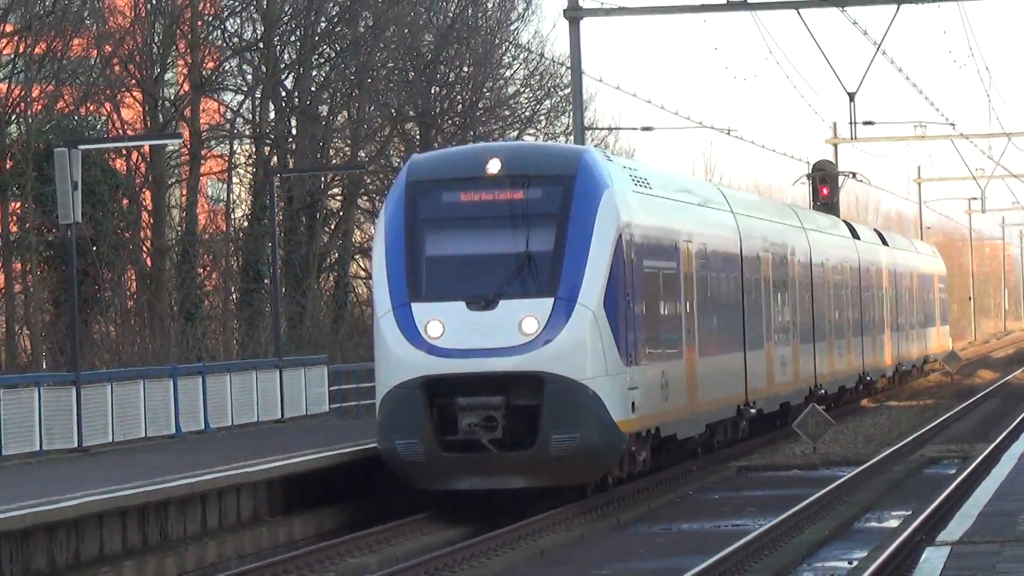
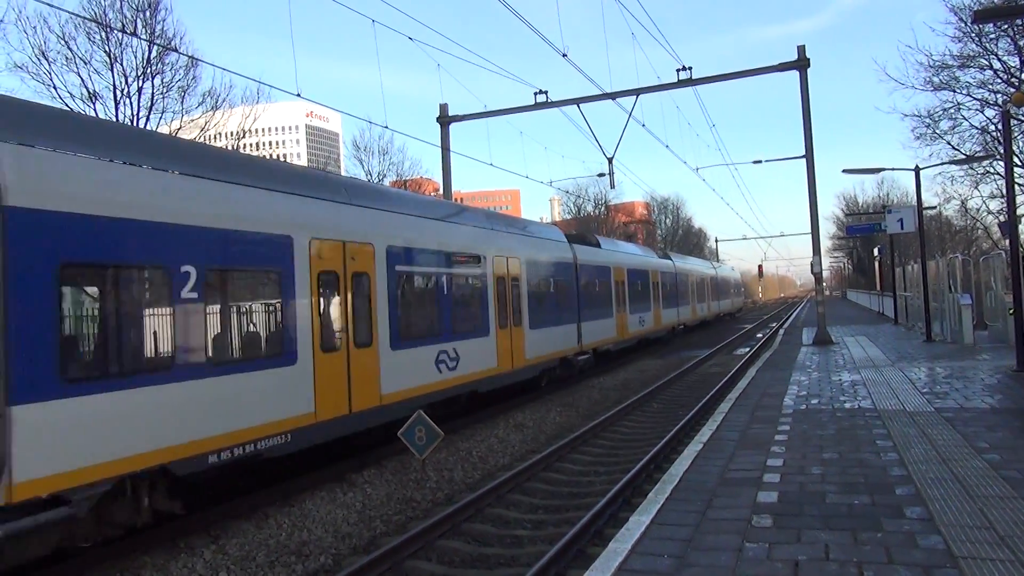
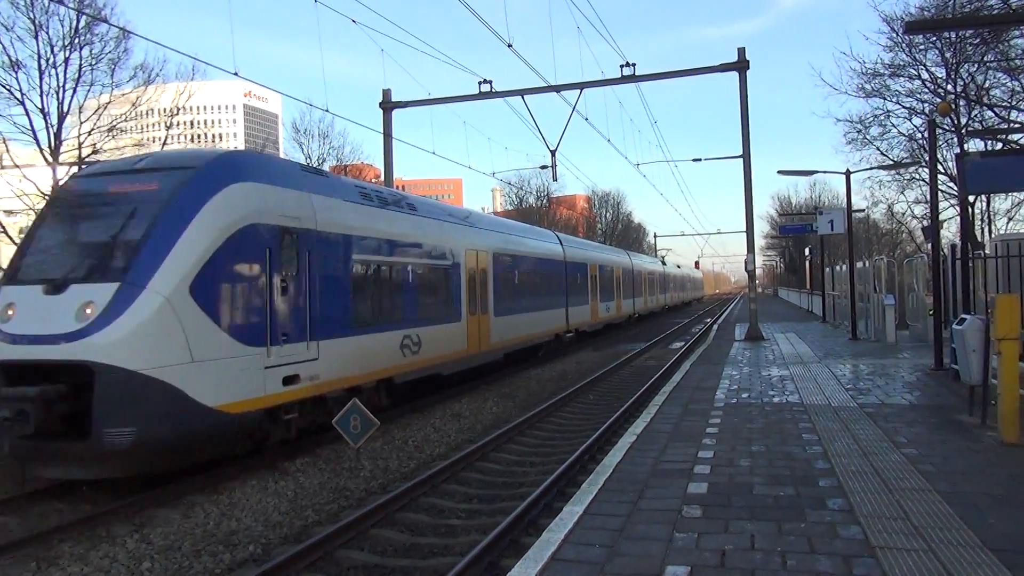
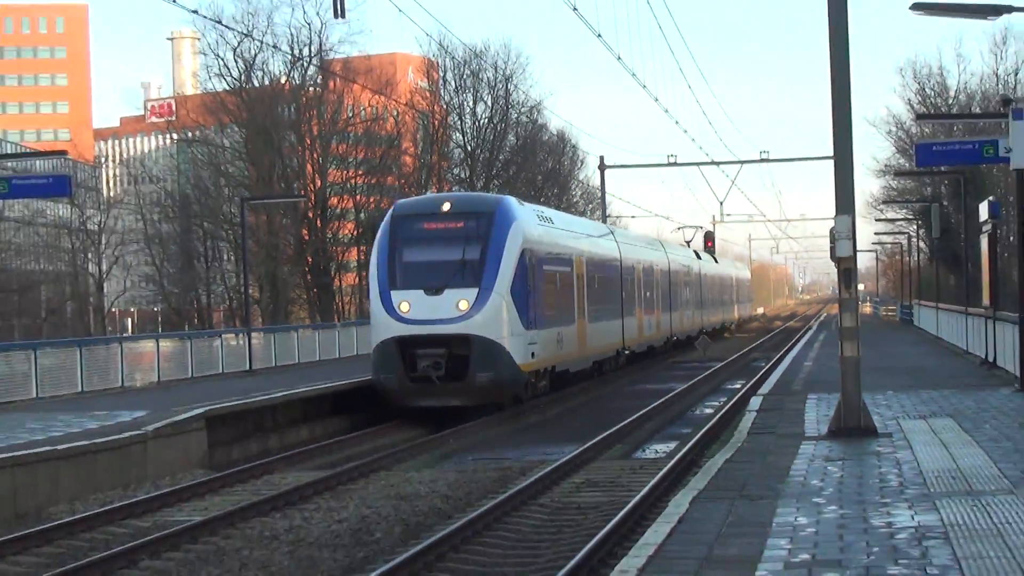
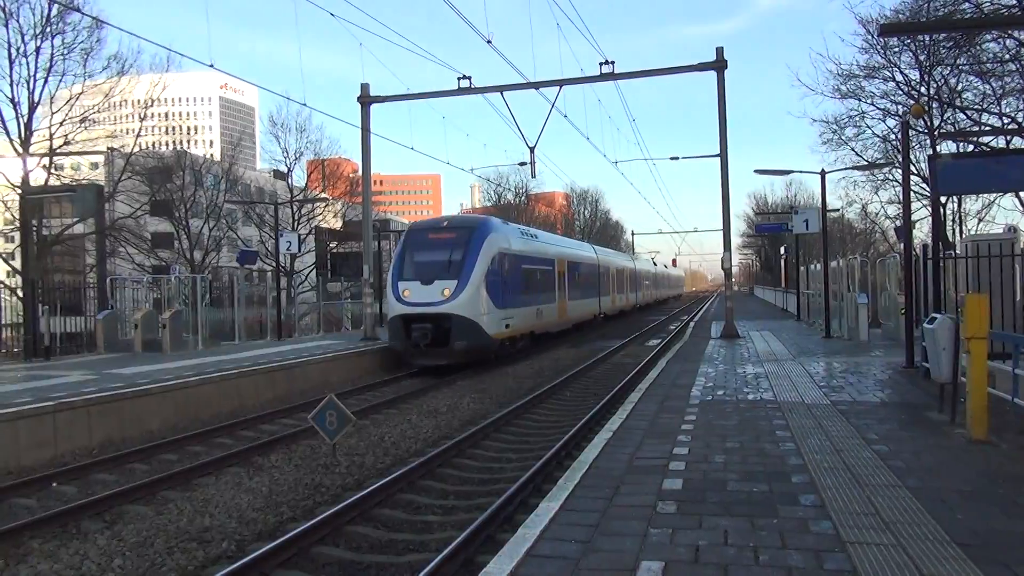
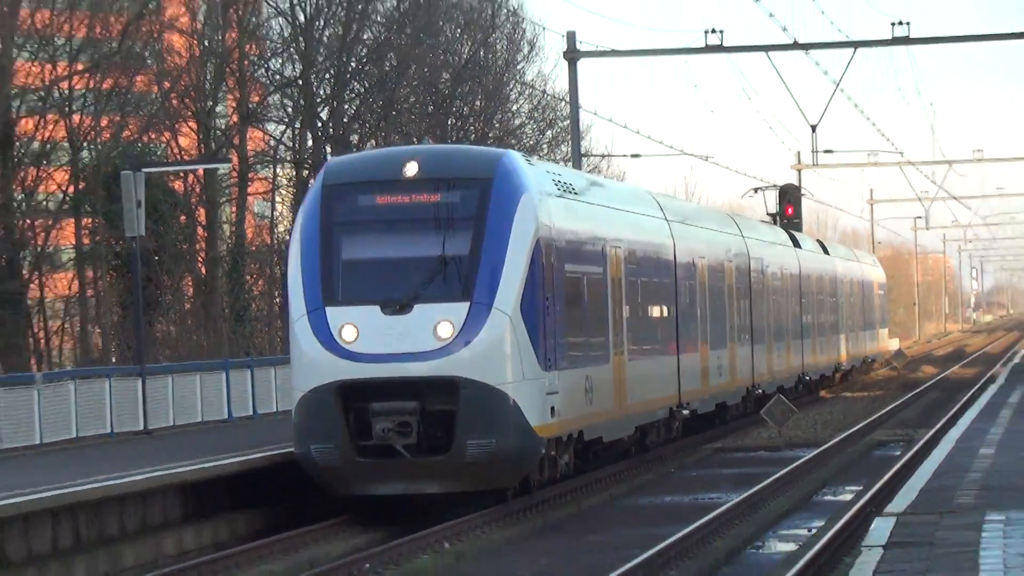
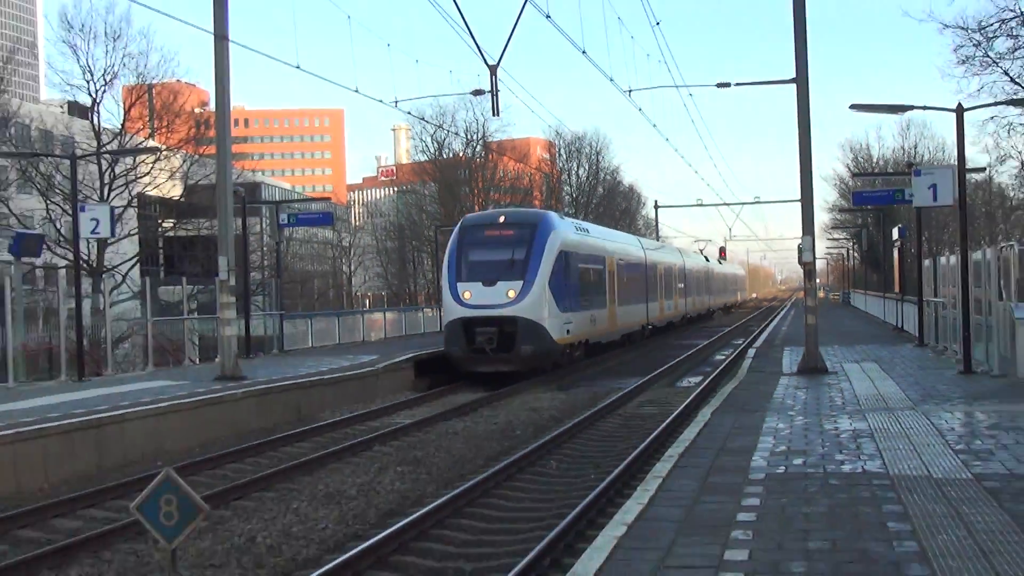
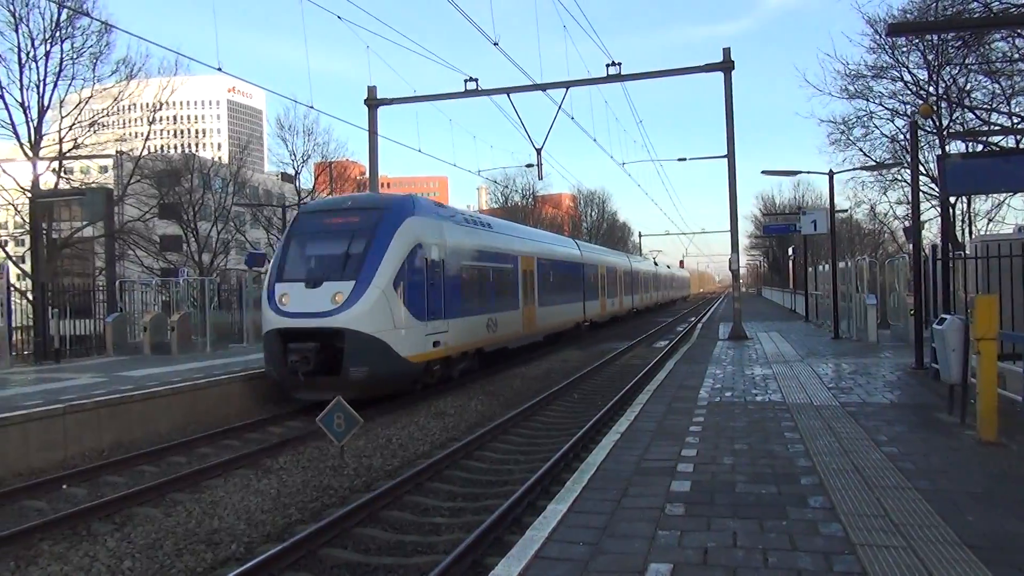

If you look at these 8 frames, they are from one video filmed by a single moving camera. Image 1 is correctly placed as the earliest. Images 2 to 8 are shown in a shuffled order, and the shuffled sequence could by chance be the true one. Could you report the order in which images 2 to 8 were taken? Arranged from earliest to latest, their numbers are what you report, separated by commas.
6, 4, 7, 5, 8, 3, 2
